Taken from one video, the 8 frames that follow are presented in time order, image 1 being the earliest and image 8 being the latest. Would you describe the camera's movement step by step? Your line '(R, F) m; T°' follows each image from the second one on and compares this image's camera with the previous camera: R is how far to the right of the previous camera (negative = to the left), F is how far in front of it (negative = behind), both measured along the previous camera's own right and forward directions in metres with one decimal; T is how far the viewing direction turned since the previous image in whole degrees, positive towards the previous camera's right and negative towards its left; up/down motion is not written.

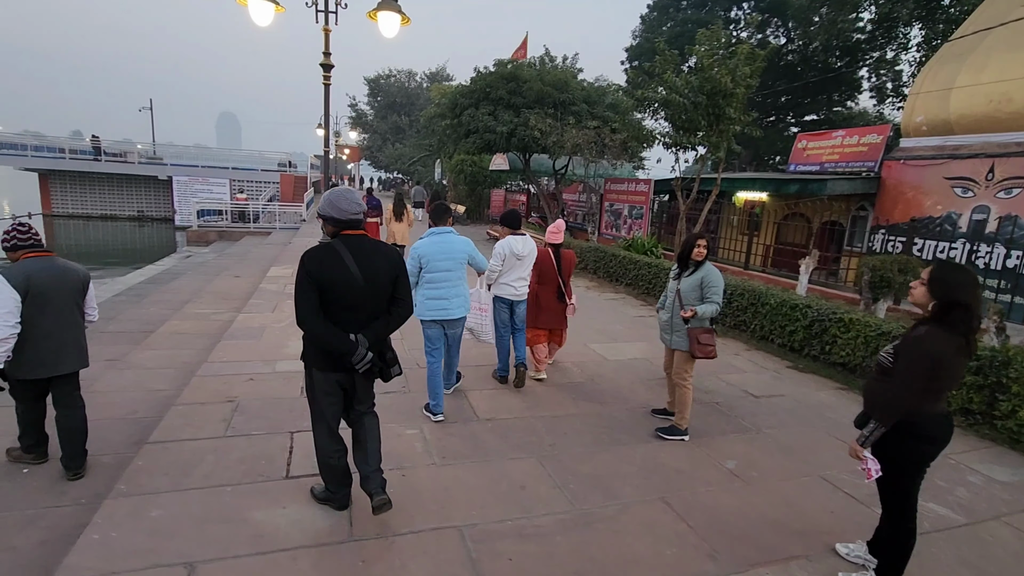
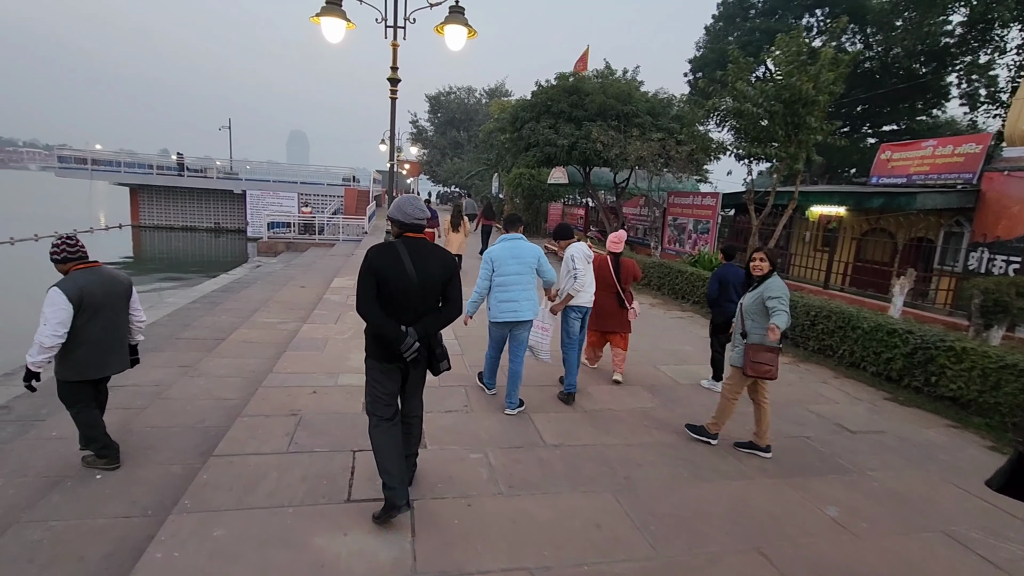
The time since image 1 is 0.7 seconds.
(-0.2, +0.2) m; -6°
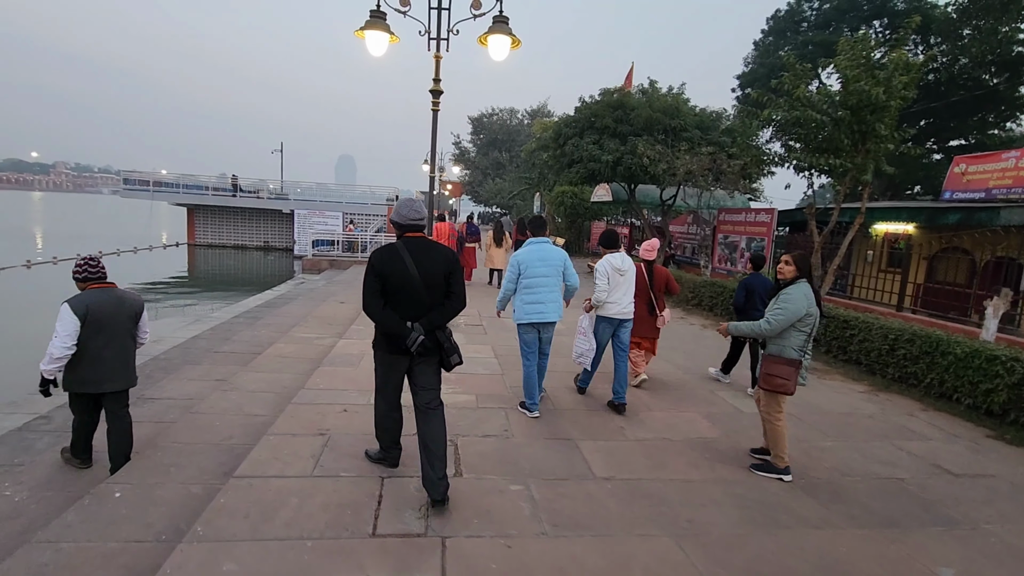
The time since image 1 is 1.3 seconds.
(0.0, +0.4) m; -4°
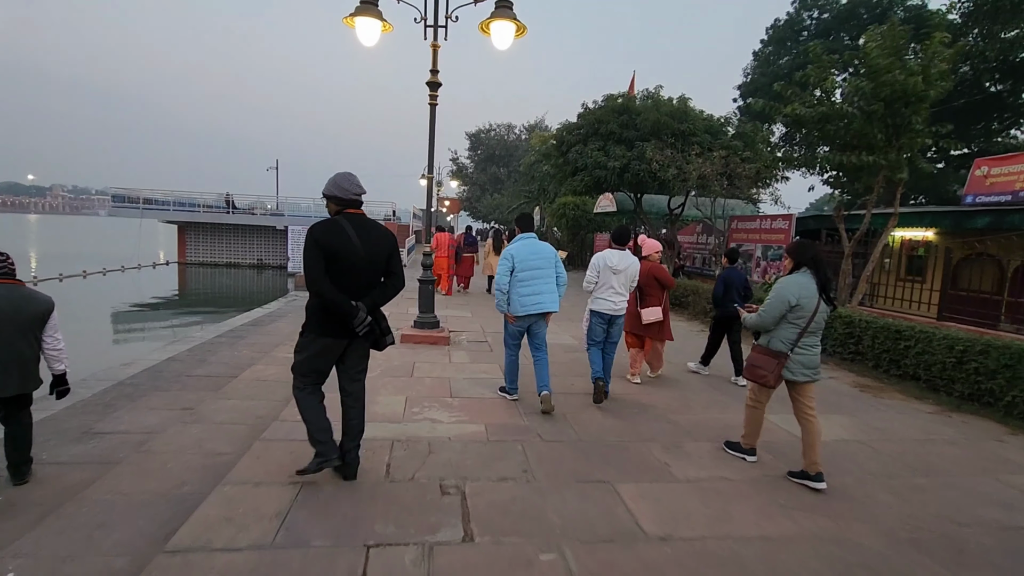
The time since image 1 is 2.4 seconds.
(-0.1, +0.8) m; 0°
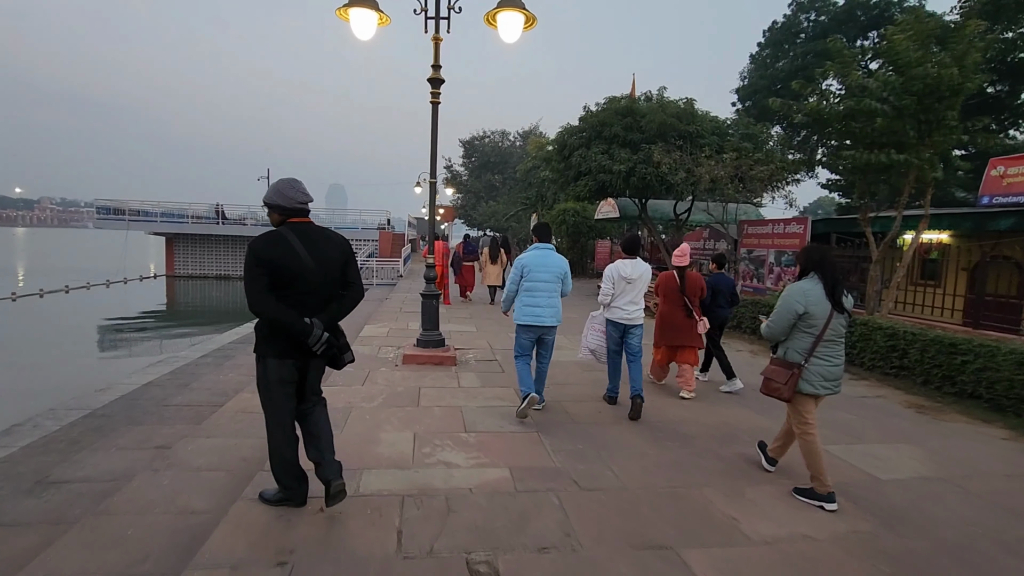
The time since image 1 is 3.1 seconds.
(-0.2, +0.6) m; +1°
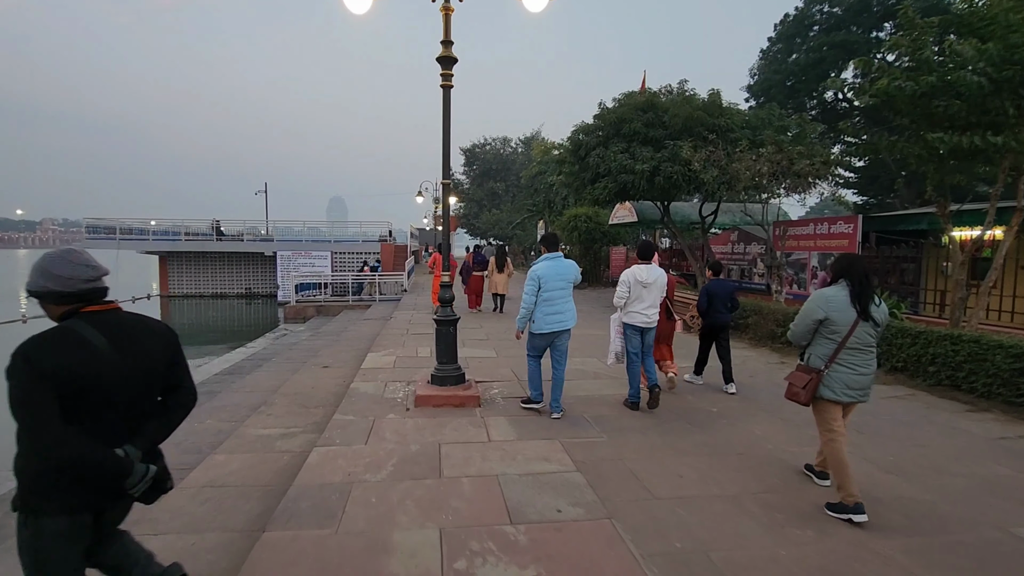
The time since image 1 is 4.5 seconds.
(-0.3, +1.2) m; 0°
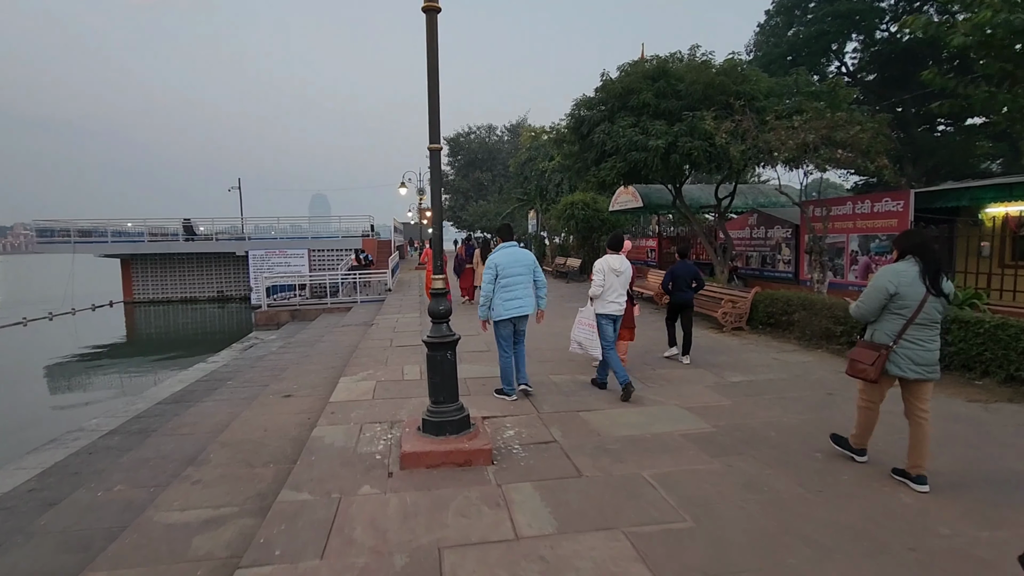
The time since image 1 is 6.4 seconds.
(-0.2, +1.6) m; +1°
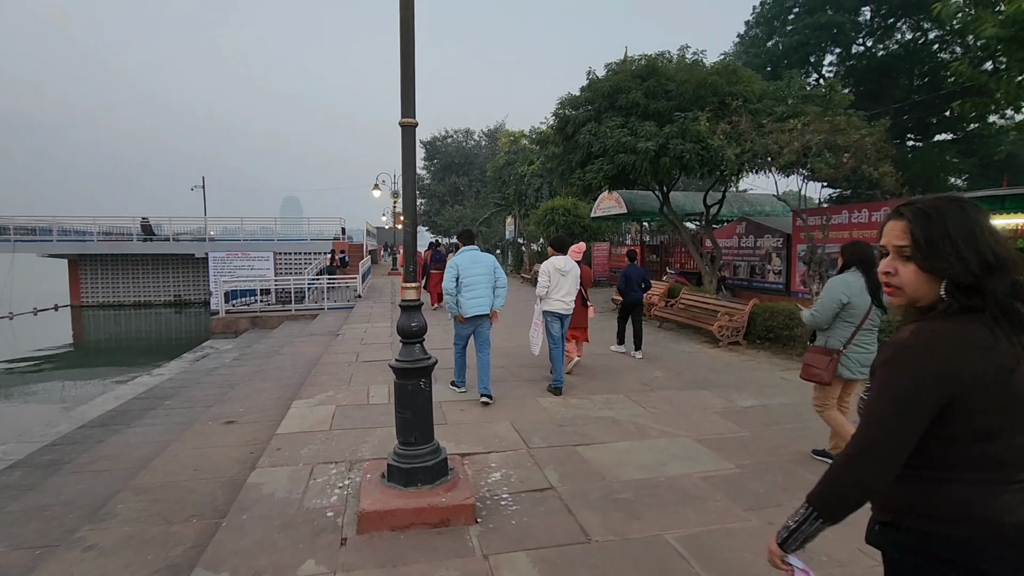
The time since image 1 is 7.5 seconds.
(-0.1, +0.8) m; +3°
